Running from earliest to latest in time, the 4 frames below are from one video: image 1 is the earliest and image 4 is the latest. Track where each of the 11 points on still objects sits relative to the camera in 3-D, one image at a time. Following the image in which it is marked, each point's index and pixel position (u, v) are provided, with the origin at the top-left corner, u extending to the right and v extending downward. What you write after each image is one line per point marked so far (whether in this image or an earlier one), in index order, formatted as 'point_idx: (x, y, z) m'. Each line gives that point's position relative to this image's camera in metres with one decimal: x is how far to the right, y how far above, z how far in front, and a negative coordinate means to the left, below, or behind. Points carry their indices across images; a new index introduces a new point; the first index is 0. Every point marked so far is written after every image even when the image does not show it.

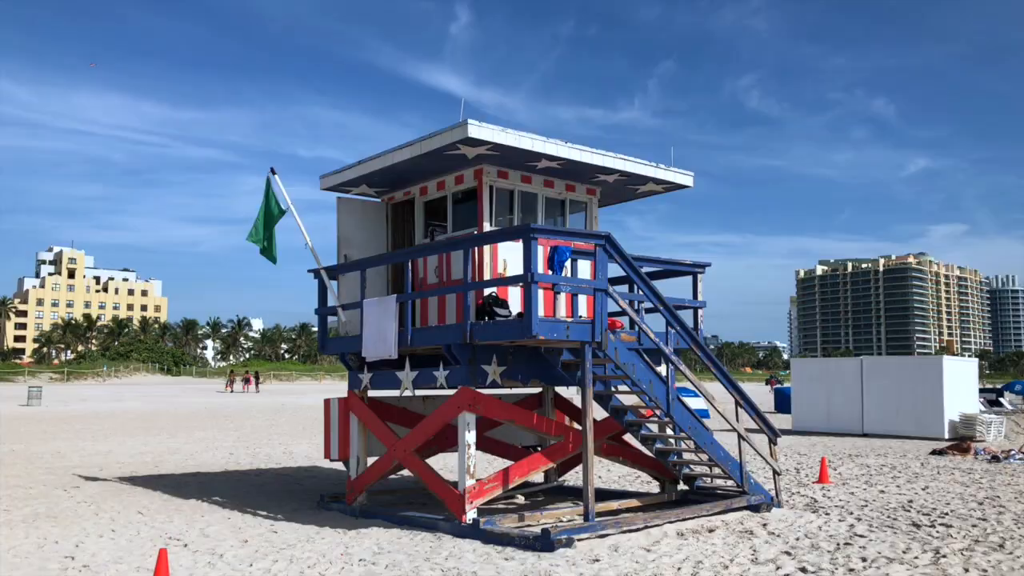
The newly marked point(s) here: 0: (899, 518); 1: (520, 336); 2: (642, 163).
0: (+4.5, -2.7, +10.1) m
1: (+0.1, -0.5, +8.7) m
2: (+1.7, +1.6, +11.3) m
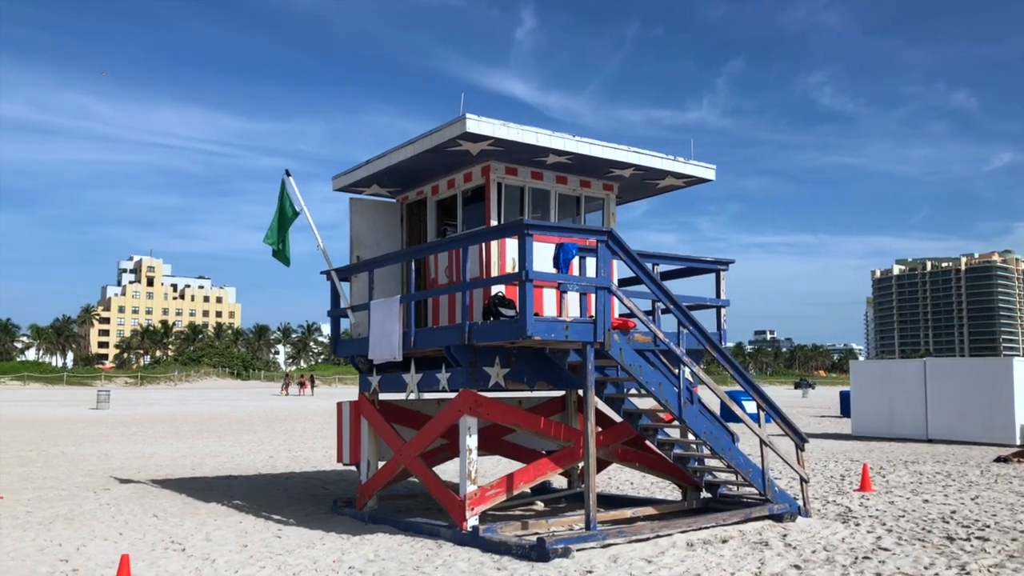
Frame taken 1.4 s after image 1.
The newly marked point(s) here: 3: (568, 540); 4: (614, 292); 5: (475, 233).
0: (+4.6, -2.6, +9.5) m
1: (0.0, -0.5, +8.4) m
2: (+1.8, +1.7, +10.9) m
3: (+0.5, -2.3, +8.1) m
4: (+1.0, 0.0, +8.8) m
5: (-0.4, +0.6, +9.1) m
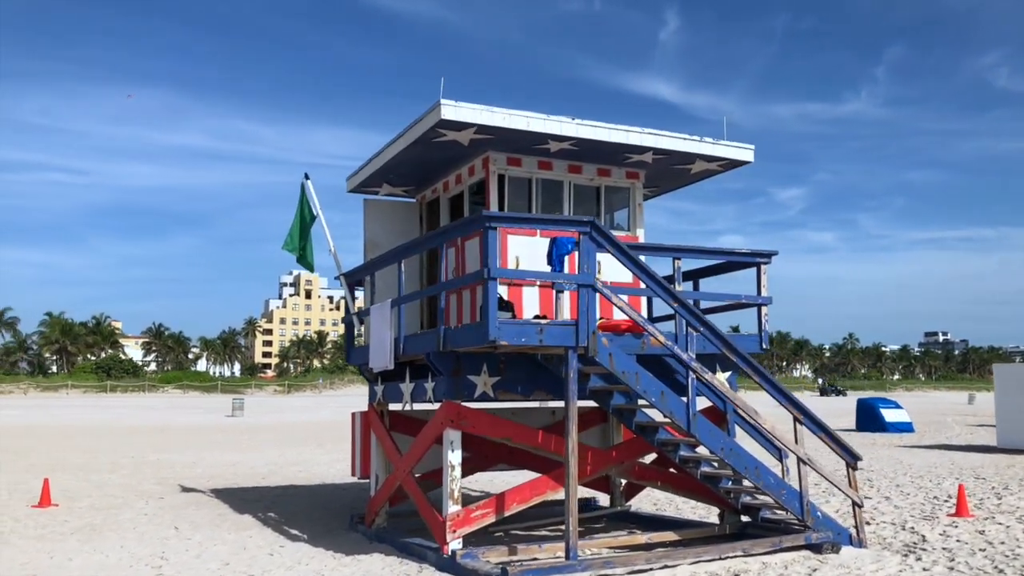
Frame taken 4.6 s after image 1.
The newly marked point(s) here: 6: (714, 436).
0: (+4.5, -2.5, +7.8) m
1: (-0.3, -0.5, +7.5) m
2: (+1.9, +1.7, +9.7) m
3: (+0.2, -2.3, +7.2) m
4: (+0.8, 0.0, +7.8) m
5: (-0.6, +0.5, +8.3) m
6: (+1.9, -1.4, +8.2) m
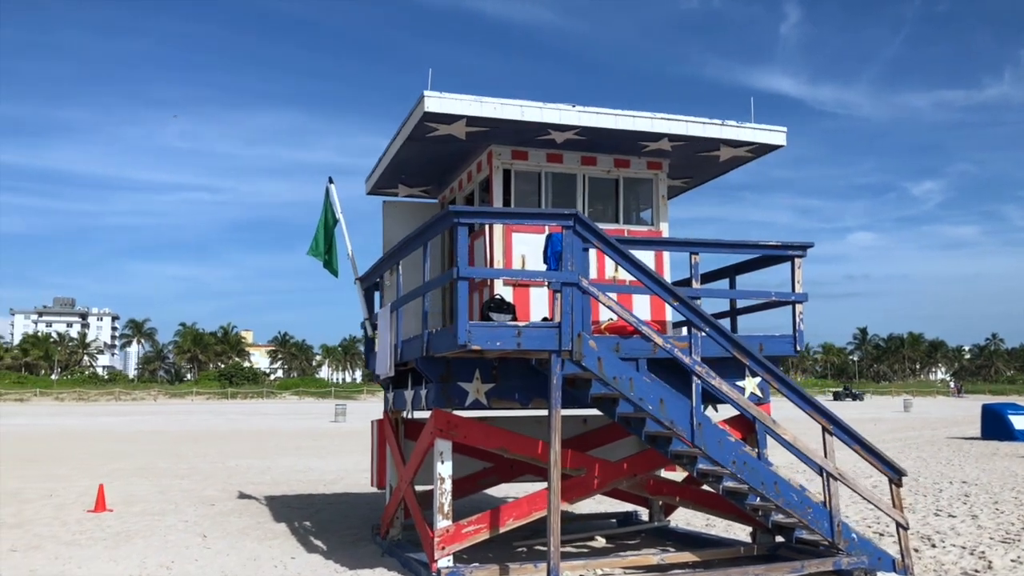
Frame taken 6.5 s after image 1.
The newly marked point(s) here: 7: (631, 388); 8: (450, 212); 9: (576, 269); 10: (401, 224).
0: (+4.3, -2.4, +6.7) m
1: (-0.4, -0.5, +7.0) m
2: (+2.0, +1.7, +8.9) m
3: (0.0, -2.3, +6.6) m
4: (+0.6, 0.0, +7.2) m
5: (-0.7, +0.5, +7.9) m
6: (+1.8, -1.4, +7.4) m
7: (+1.0, -0.8, +7.2) m
8: (-0.4, +0.6, +7.1) m
9: (+0.6, +0.2, +7.2) m
10: (-1.4, +0.8, +10.8) m
